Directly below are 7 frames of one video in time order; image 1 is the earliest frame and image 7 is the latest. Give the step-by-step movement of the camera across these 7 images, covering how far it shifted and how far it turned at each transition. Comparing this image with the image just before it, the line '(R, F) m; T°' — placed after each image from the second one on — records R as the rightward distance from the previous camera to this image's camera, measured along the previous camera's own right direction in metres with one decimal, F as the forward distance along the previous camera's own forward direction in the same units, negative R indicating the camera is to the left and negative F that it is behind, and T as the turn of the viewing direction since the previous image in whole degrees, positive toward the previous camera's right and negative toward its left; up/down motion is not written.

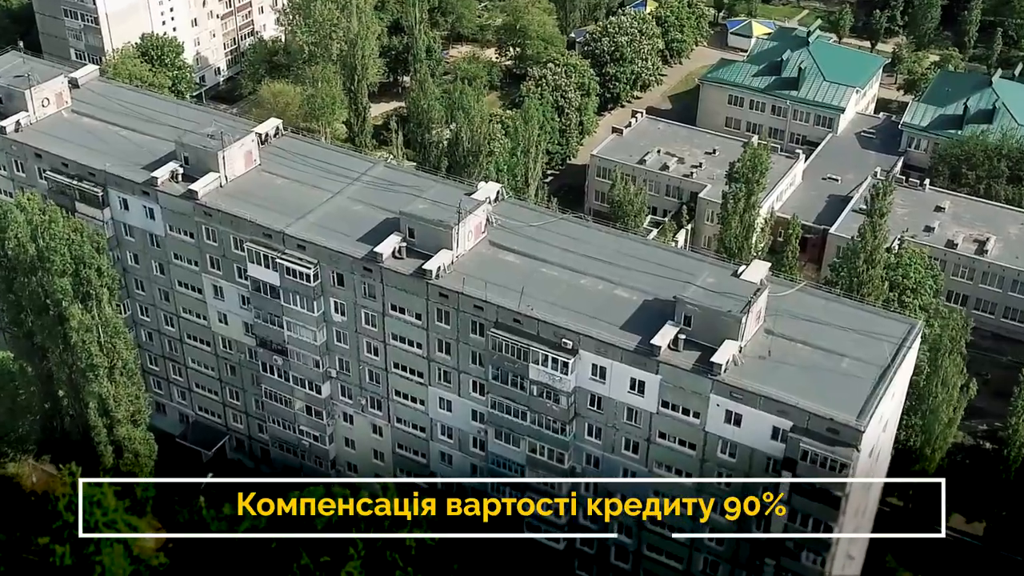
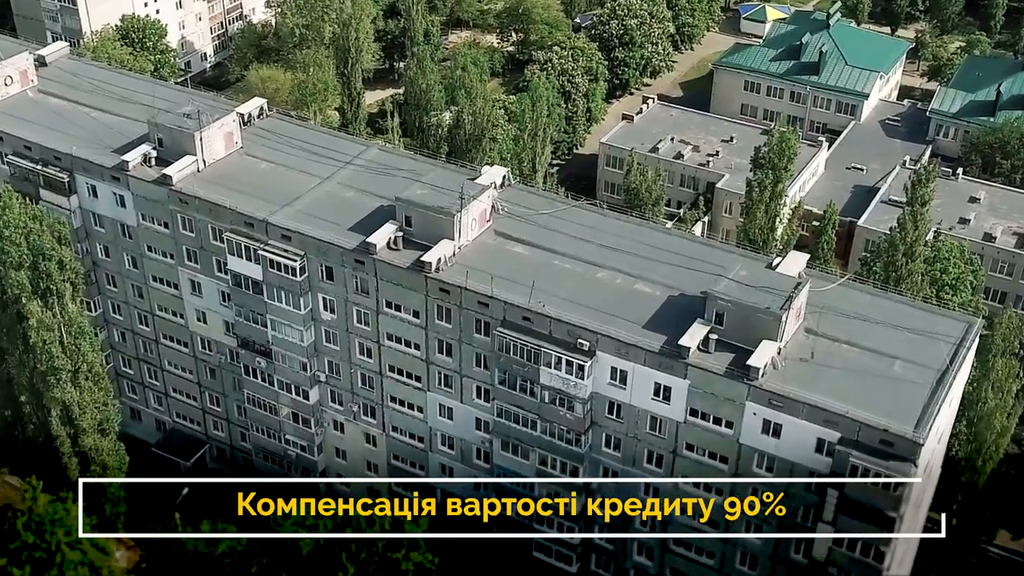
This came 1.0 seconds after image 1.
(-1.0, +7.2) m; 0°
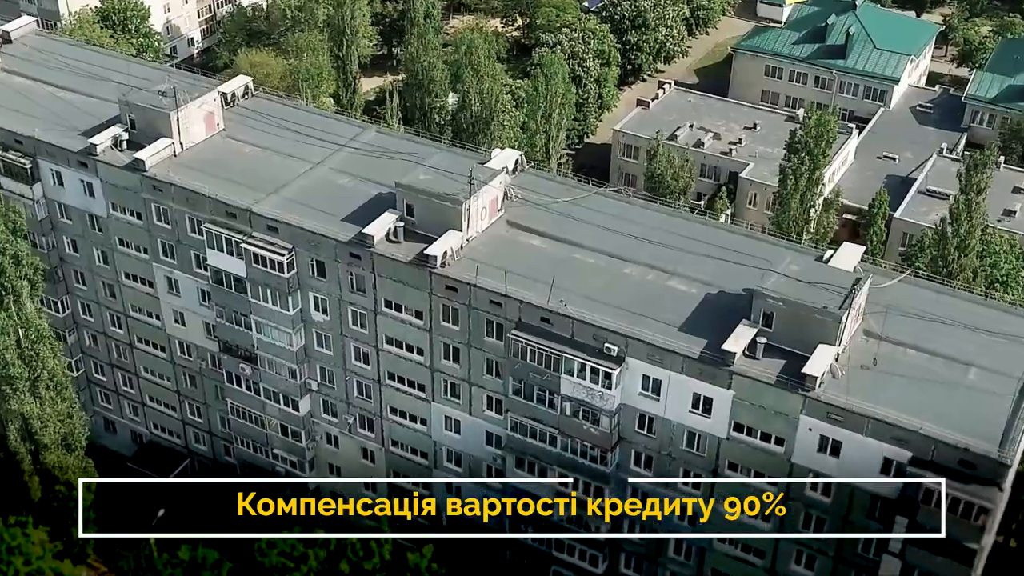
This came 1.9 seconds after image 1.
(-1.4, +7.4) m; 0°
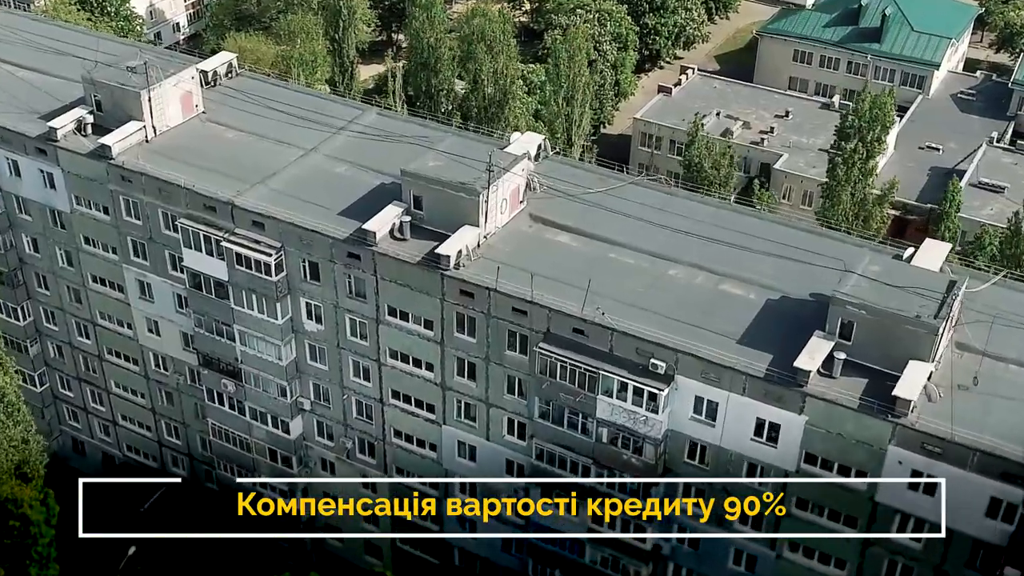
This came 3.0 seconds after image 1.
(-1.8, +8.1) m; 0°
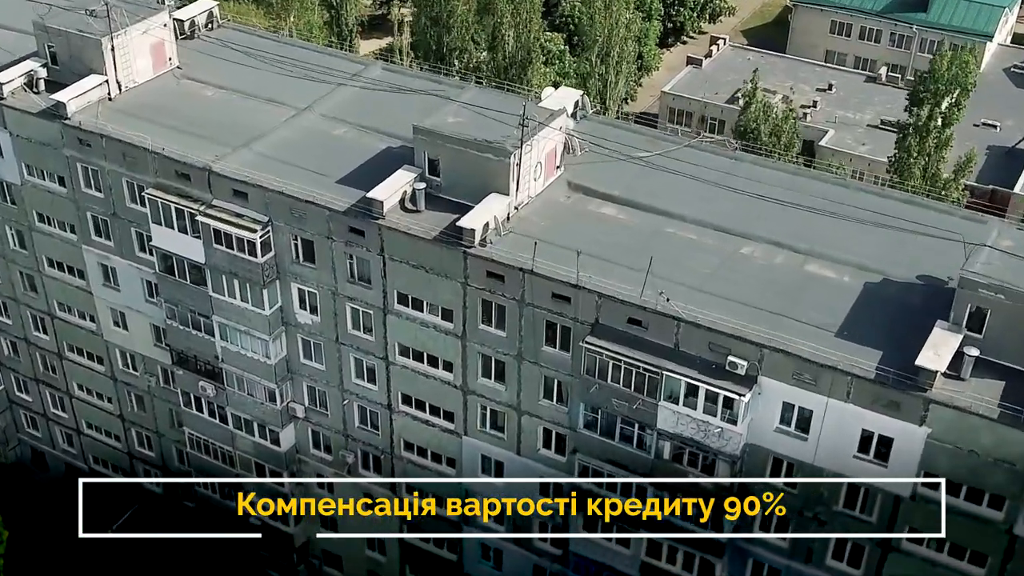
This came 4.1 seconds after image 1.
(-2.2, +8.6) m; 0°
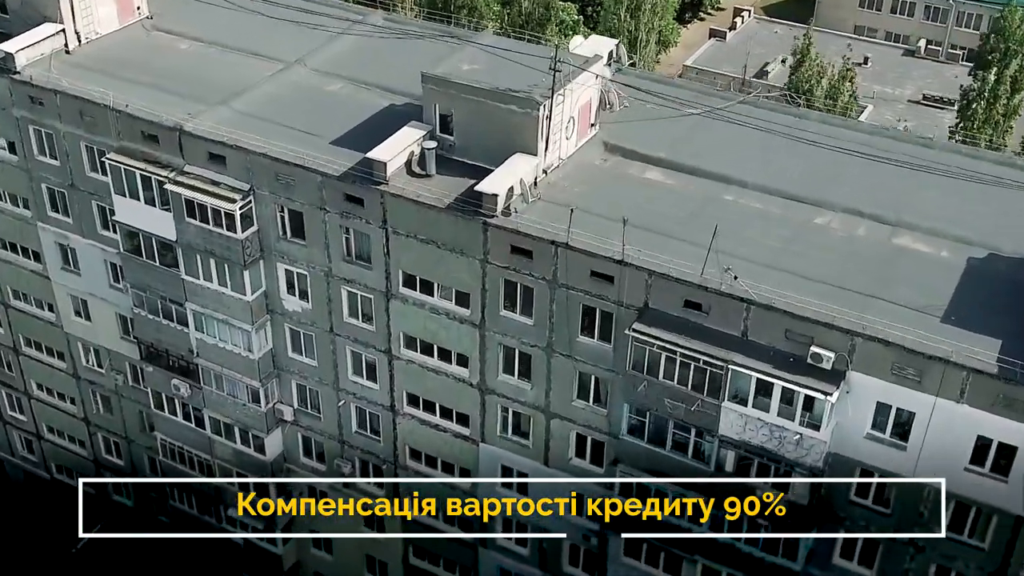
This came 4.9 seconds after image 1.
(-1.4, +6.4) m; 0°
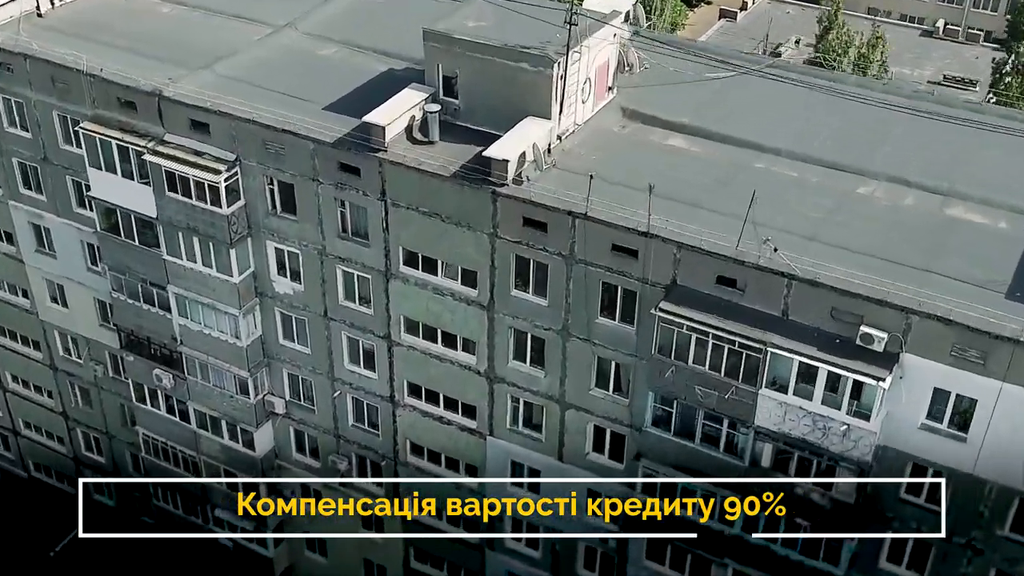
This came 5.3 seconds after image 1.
(-0.5, +3.0) m; 0°
